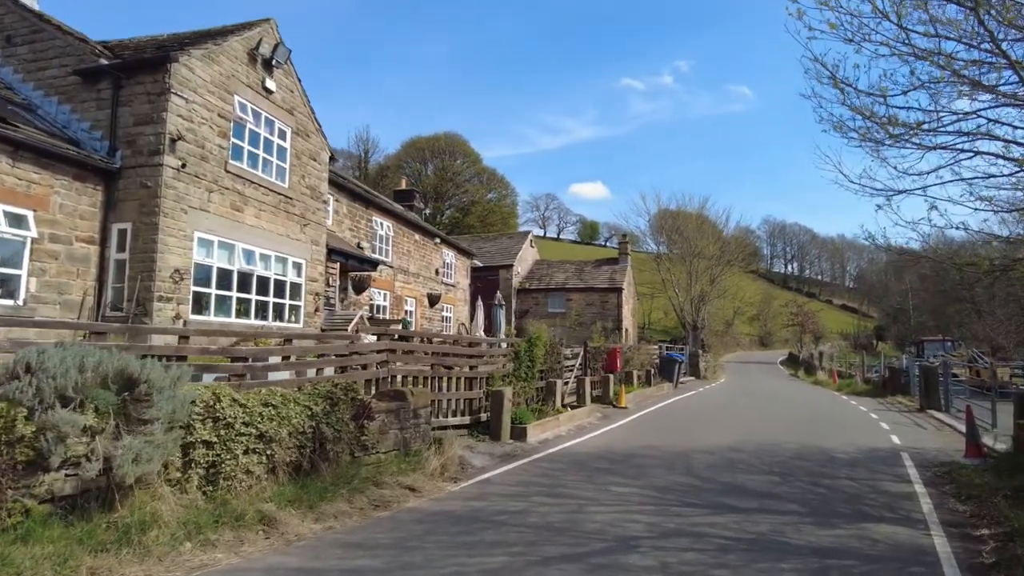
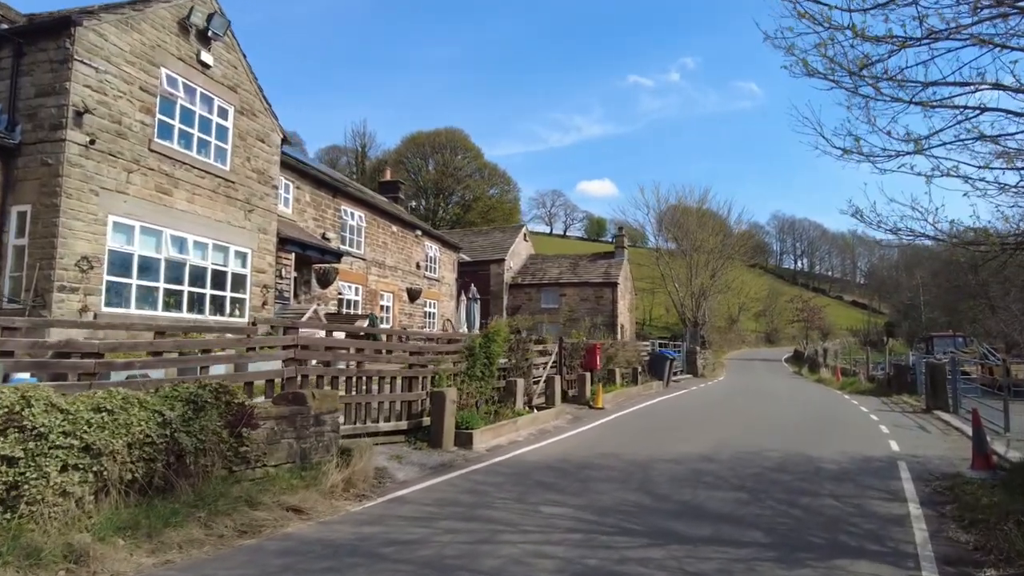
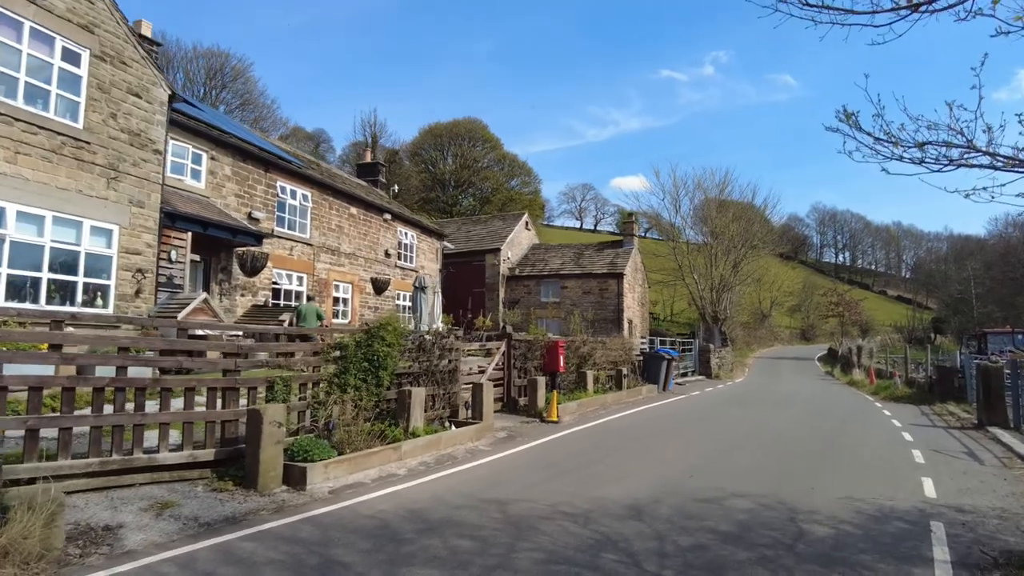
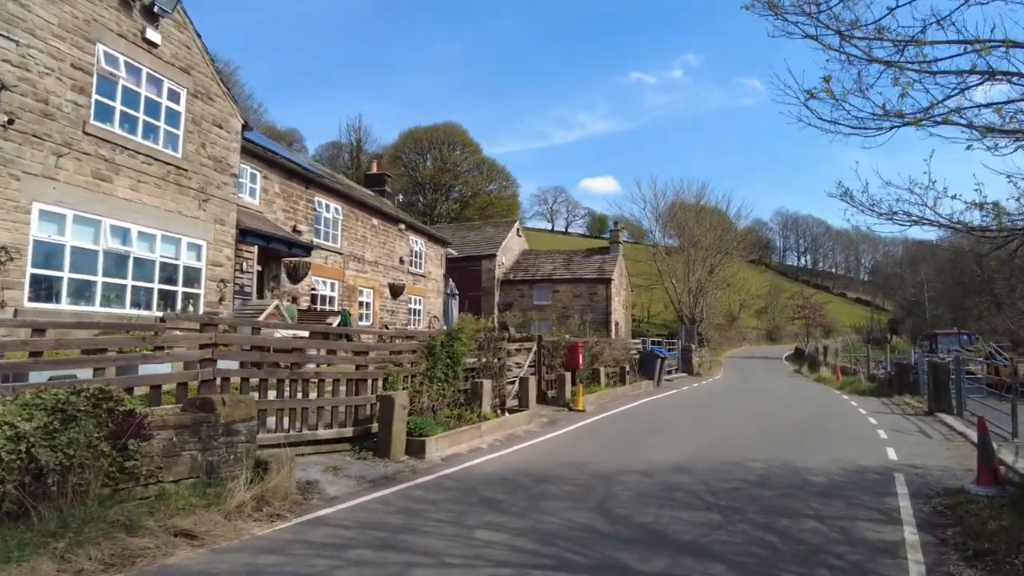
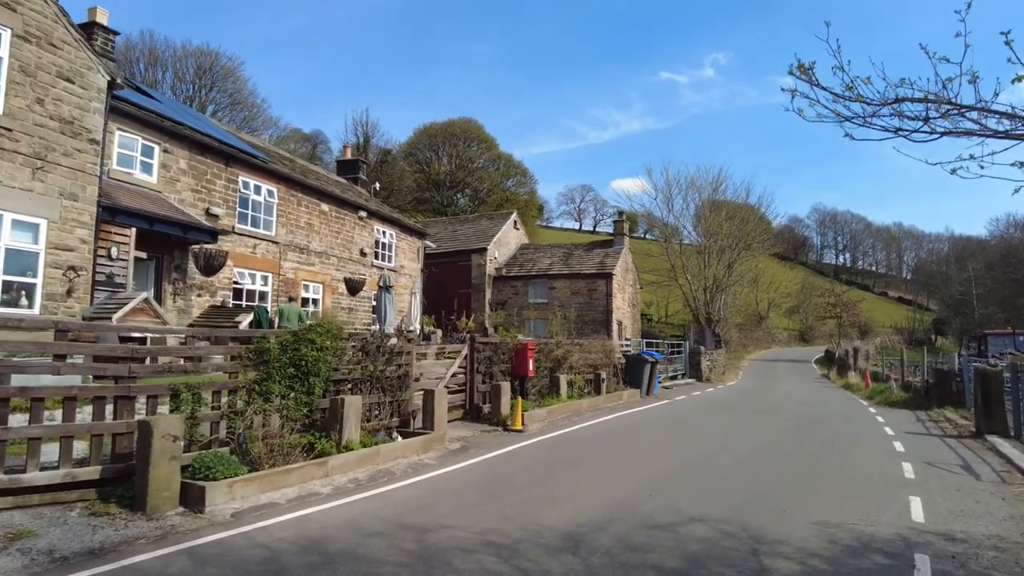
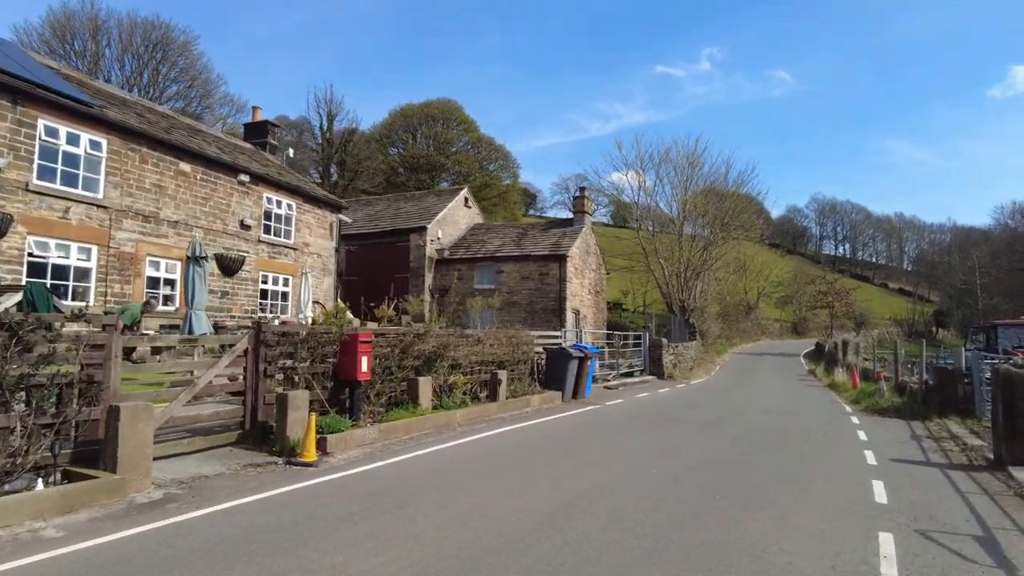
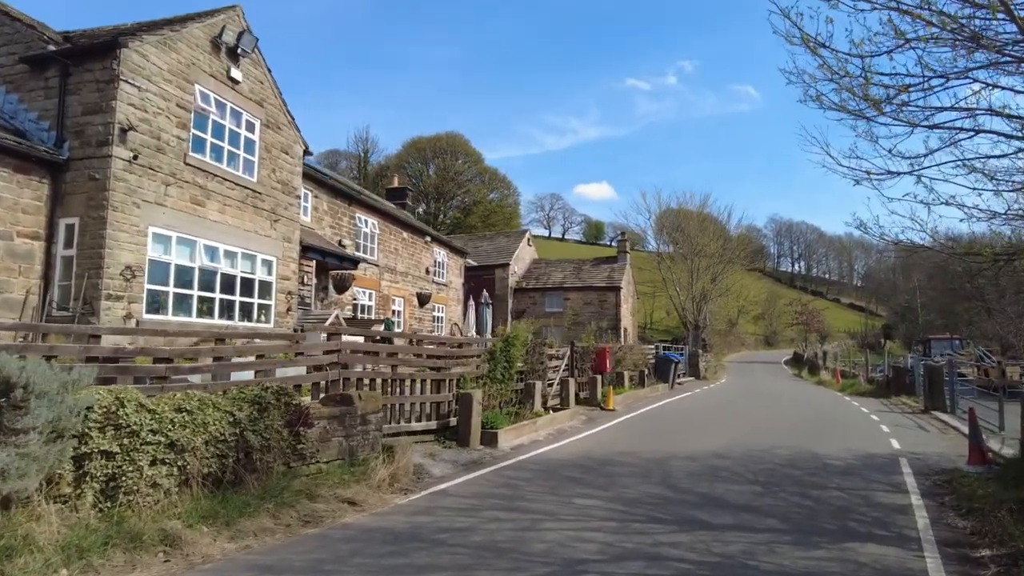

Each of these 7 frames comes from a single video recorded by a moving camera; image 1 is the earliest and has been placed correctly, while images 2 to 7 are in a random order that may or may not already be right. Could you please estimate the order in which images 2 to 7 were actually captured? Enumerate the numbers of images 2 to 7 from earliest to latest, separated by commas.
7, 2, 4, 3, 5, 6
